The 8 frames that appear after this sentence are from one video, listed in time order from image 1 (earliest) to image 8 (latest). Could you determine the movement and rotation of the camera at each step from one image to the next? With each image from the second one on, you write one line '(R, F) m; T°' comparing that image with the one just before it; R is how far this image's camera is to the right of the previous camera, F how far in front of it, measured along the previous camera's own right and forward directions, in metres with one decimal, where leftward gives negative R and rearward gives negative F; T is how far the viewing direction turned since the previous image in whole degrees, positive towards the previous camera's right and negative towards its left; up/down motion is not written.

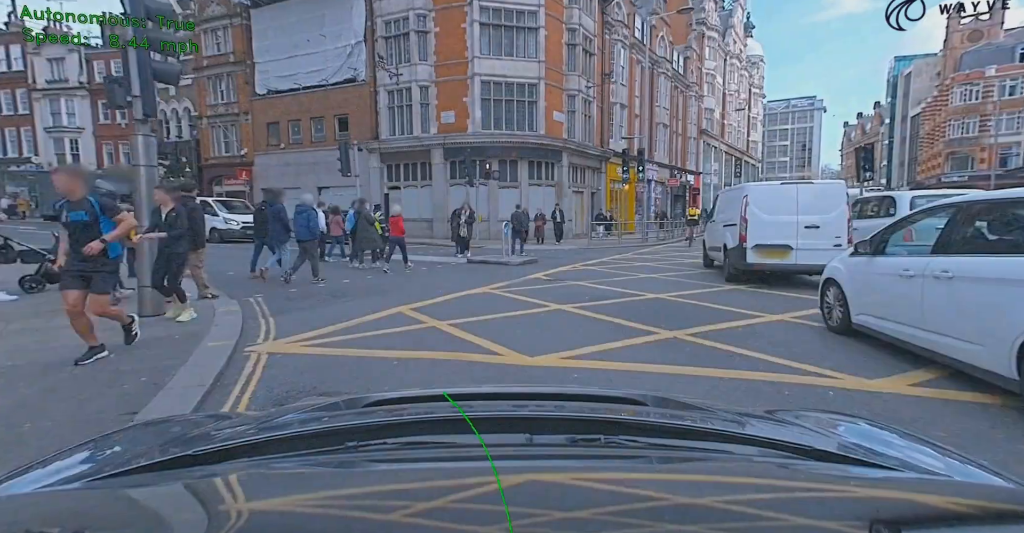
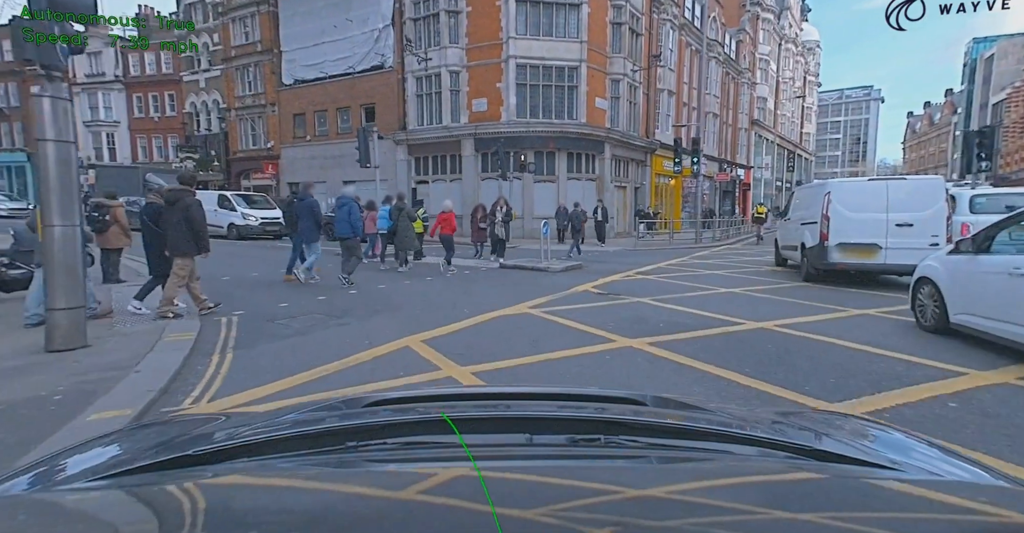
(-0.1, +0.9) m; -3°
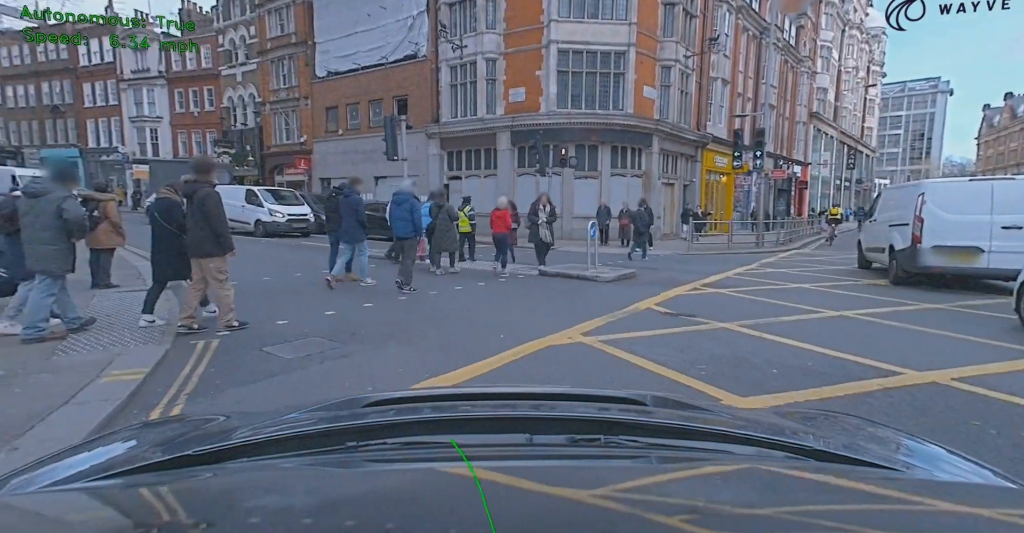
(-0.1, +0.7) m; -3°
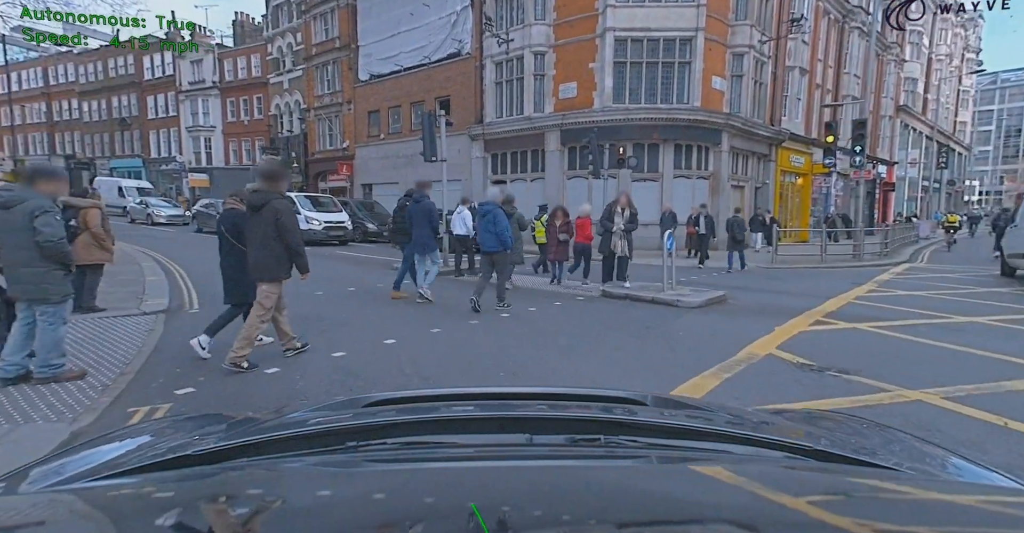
(-0.1, +0.8) m; -4°
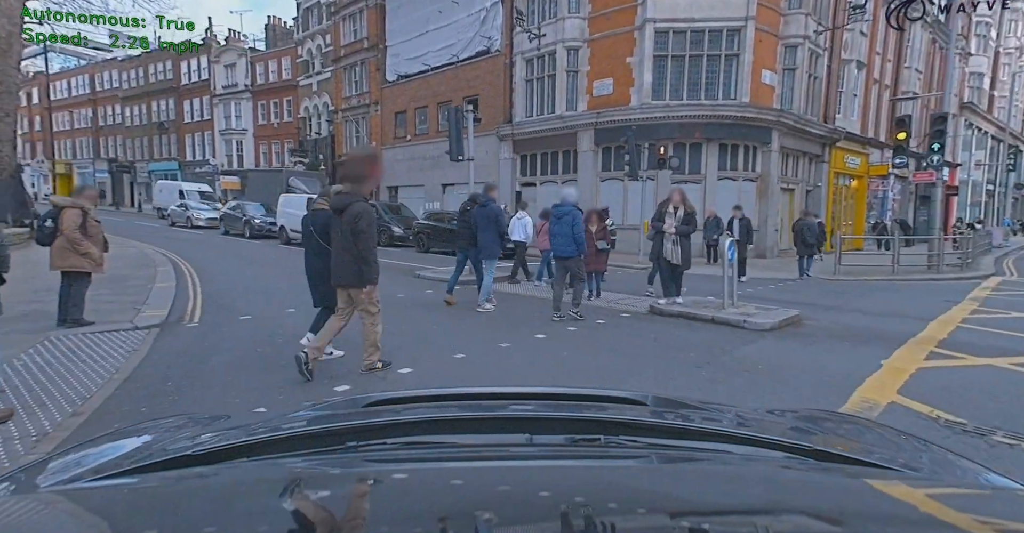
(-0.1, +0.5) m; -2°
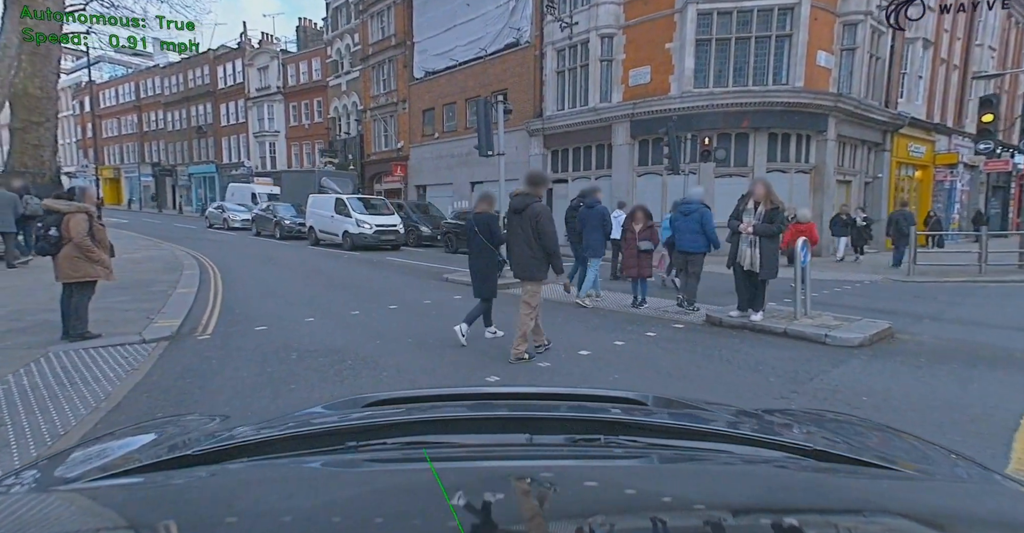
(0.0, +0.4) m; -3°
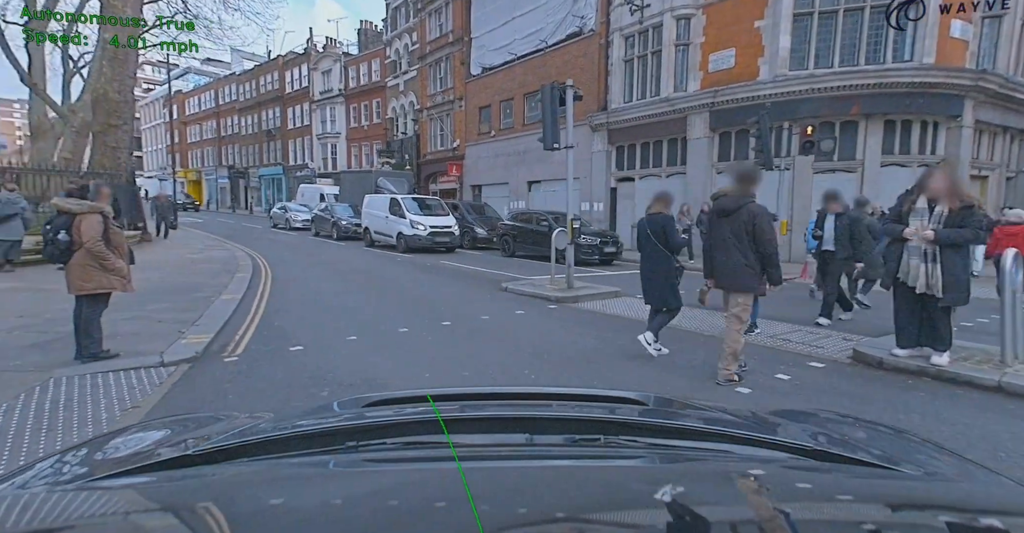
(-0.1, +0.7) m; -5°
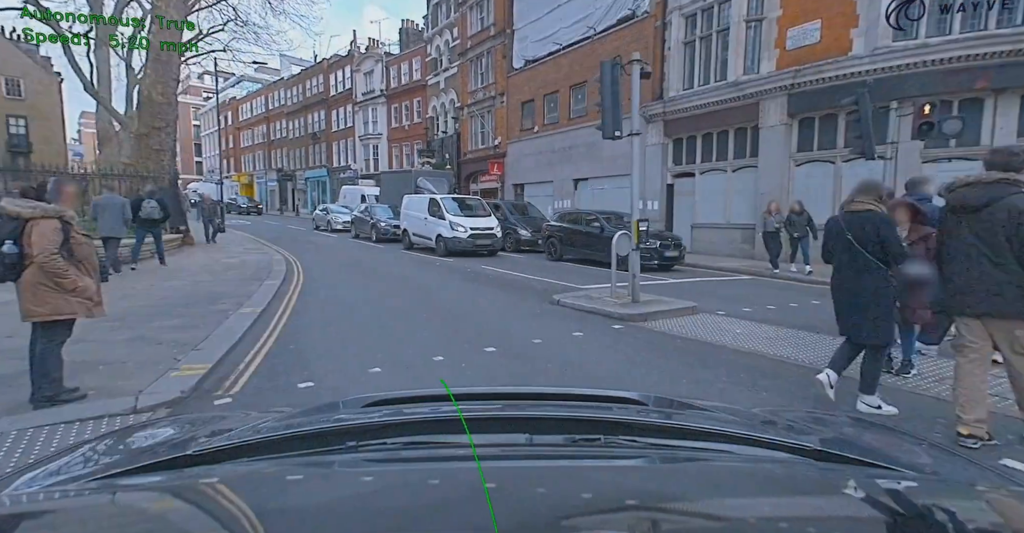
(-0.1, +0.8) m; -4°
